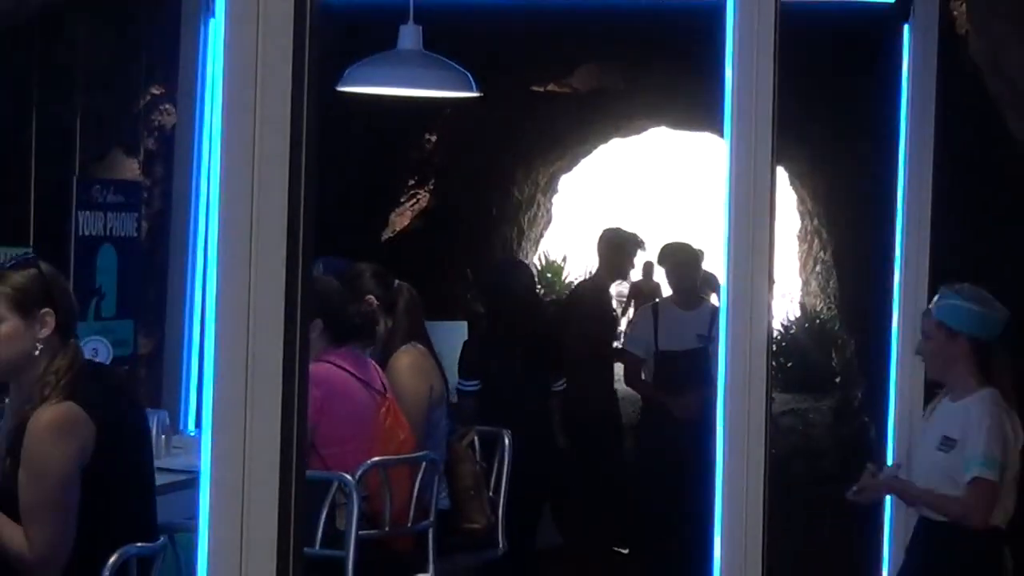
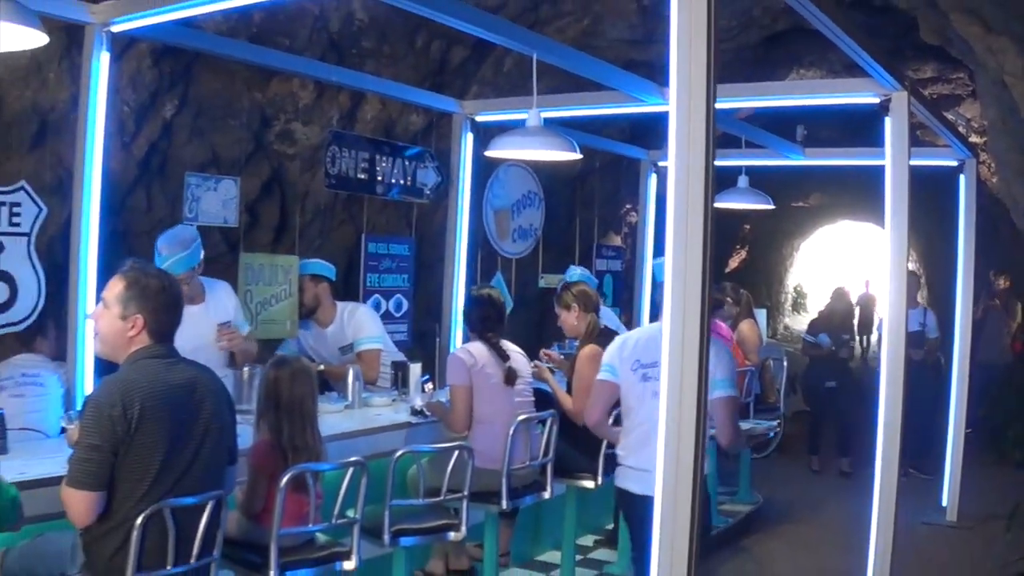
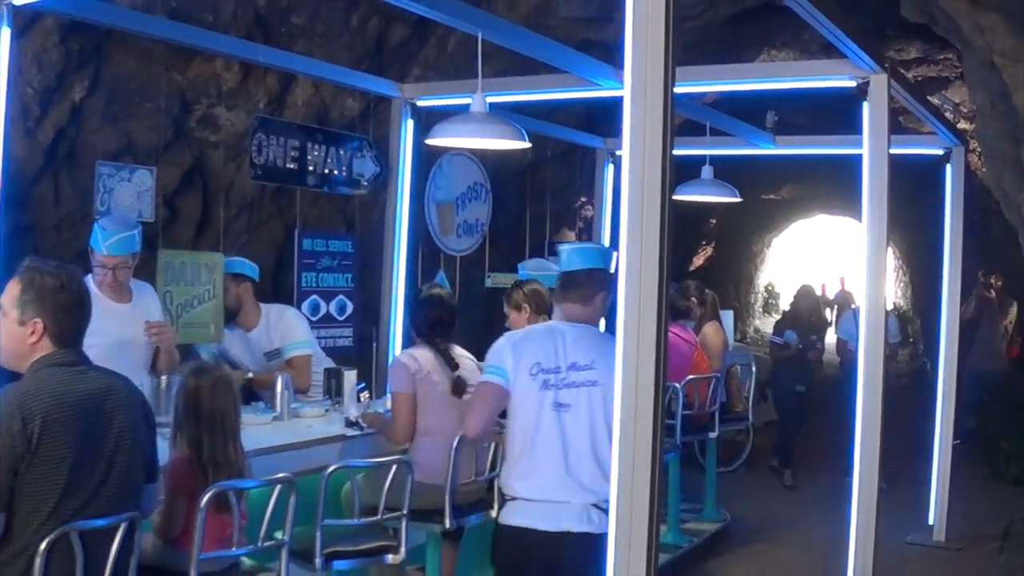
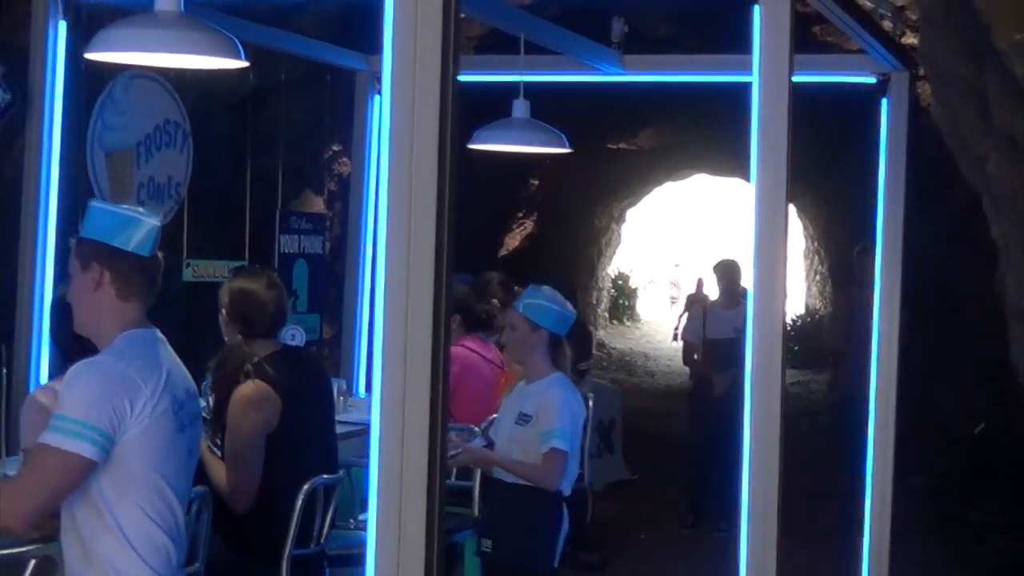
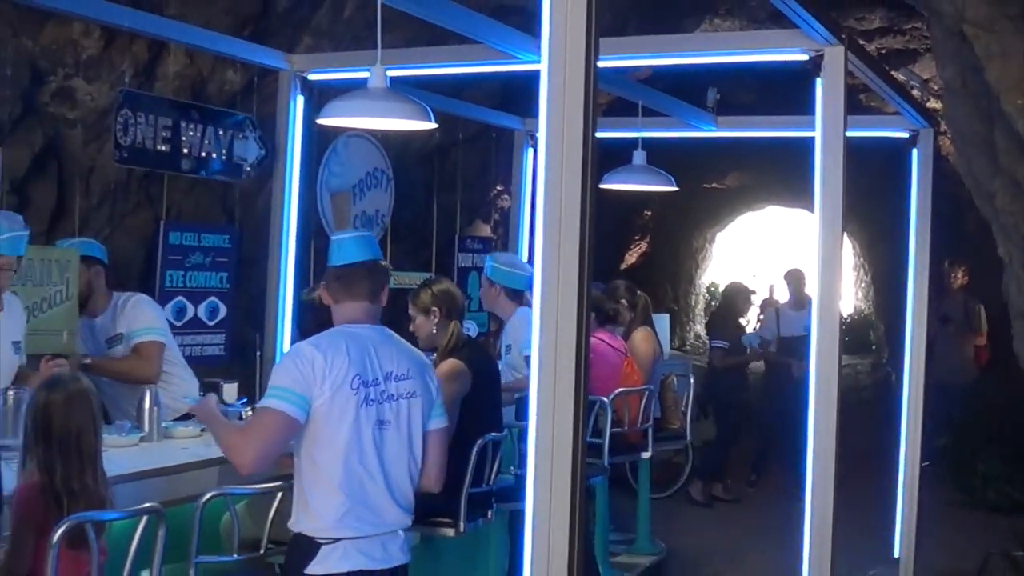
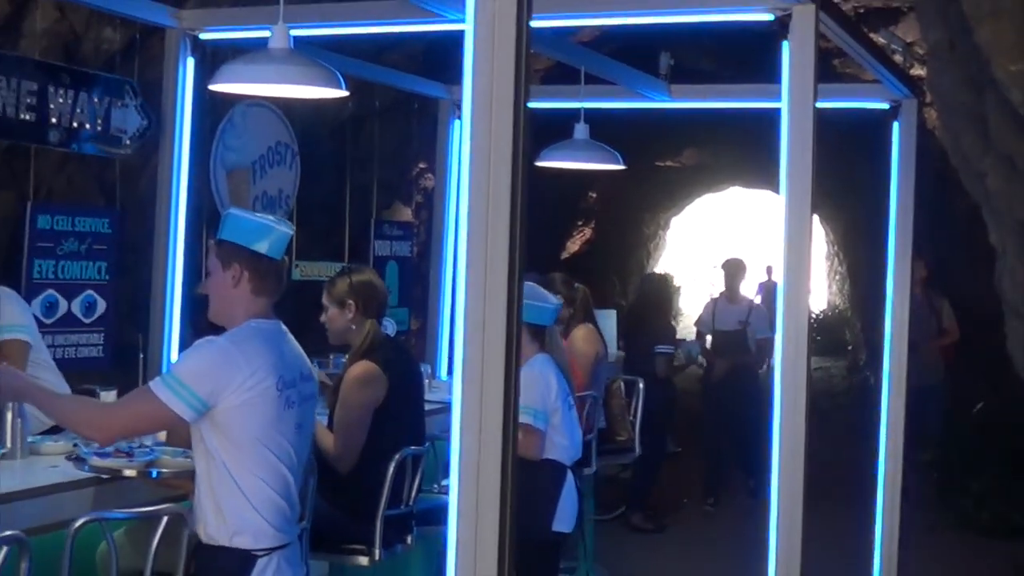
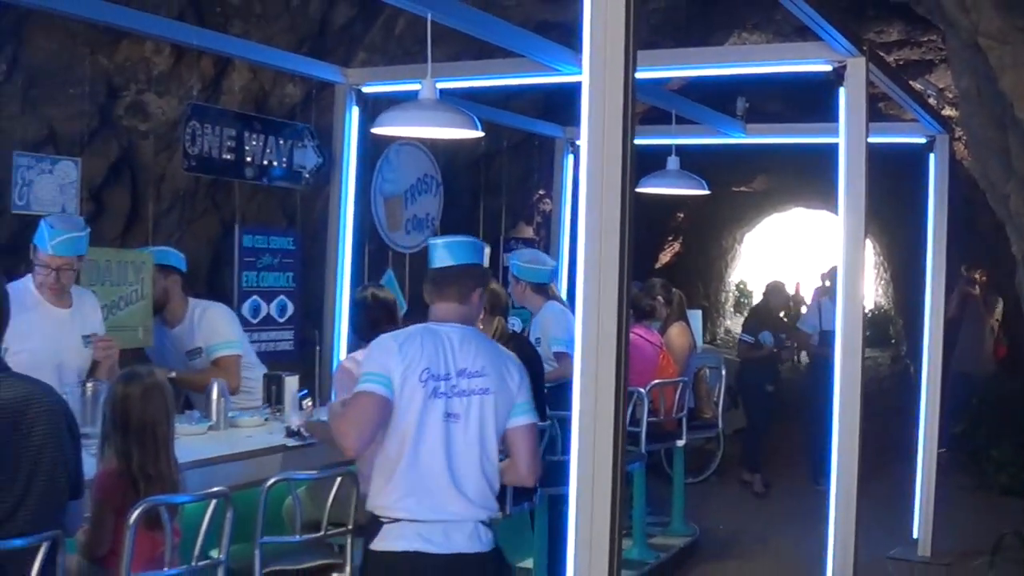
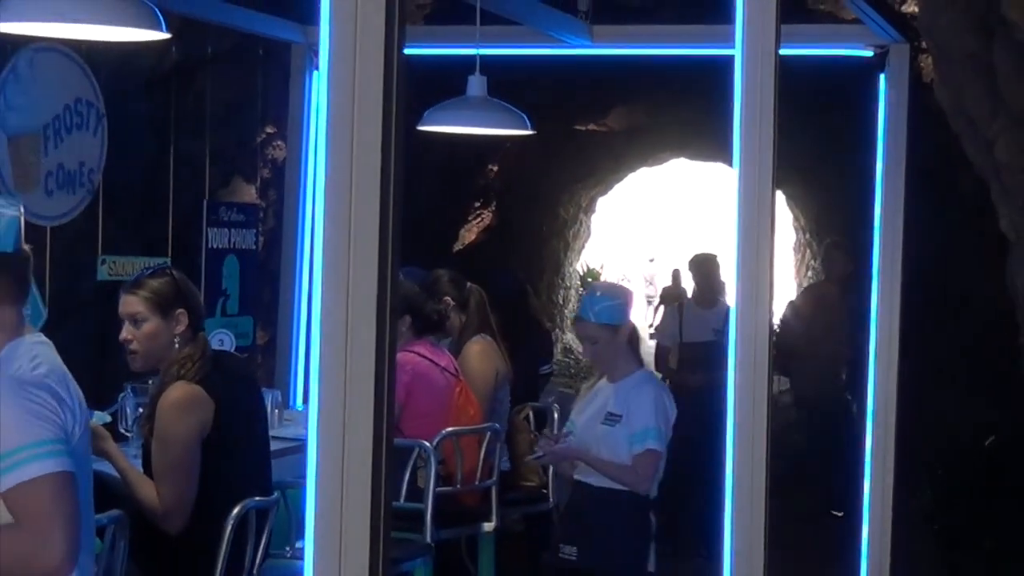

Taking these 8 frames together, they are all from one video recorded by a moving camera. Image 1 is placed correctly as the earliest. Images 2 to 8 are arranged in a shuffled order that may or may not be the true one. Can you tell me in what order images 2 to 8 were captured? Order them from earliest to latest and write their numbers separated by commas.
8, 4, 6, 5, 7, 3, 2
